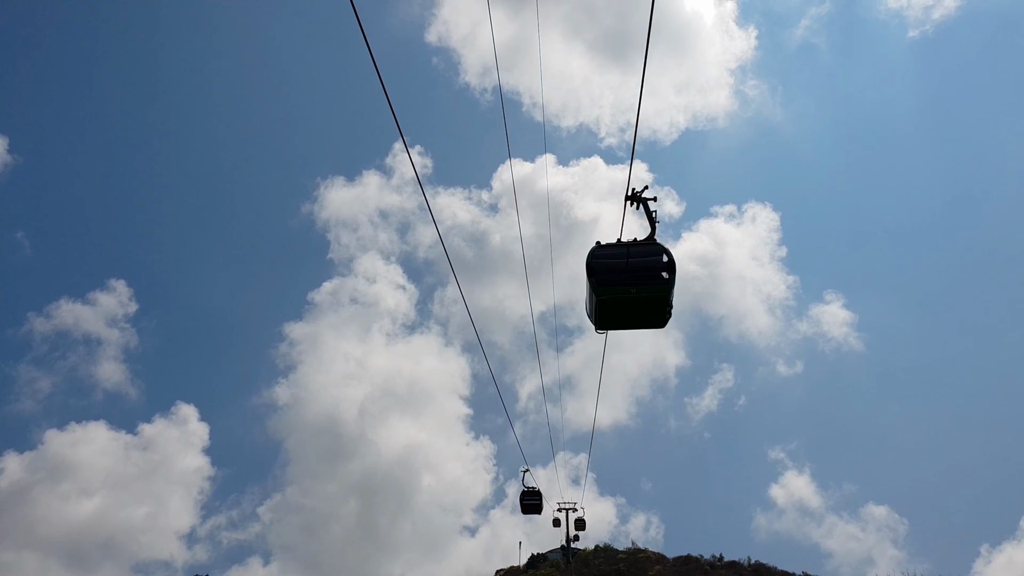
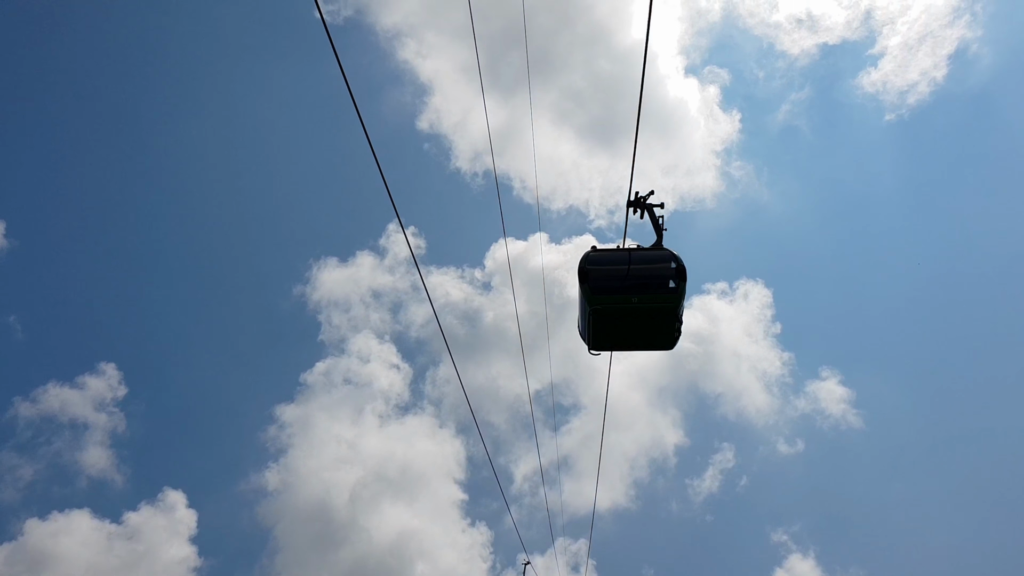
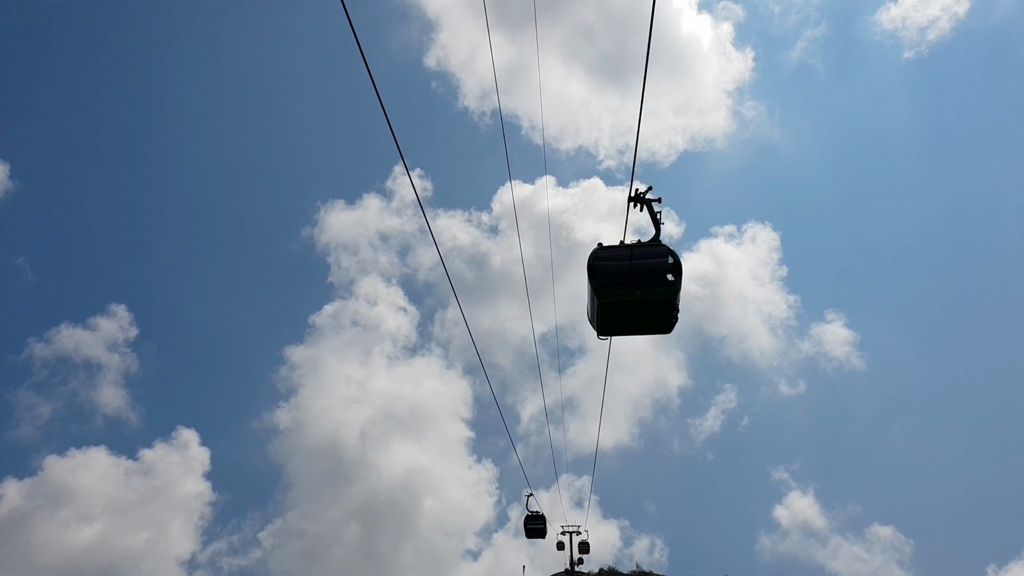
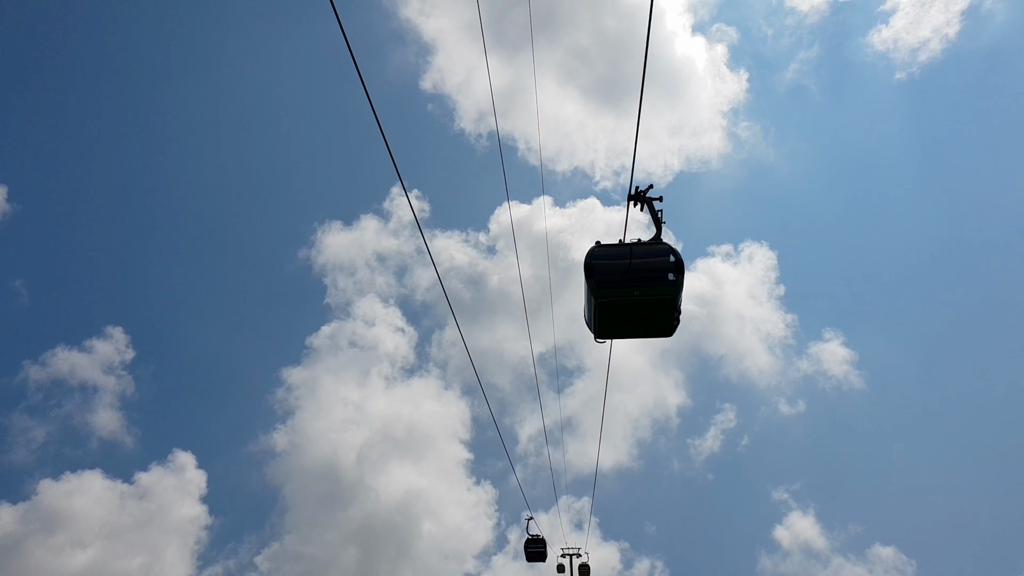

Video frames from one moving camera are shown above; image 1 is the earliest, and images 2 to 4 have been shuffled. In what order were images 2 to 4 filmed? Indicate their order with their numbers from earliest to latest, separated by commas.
3, 4, 2
